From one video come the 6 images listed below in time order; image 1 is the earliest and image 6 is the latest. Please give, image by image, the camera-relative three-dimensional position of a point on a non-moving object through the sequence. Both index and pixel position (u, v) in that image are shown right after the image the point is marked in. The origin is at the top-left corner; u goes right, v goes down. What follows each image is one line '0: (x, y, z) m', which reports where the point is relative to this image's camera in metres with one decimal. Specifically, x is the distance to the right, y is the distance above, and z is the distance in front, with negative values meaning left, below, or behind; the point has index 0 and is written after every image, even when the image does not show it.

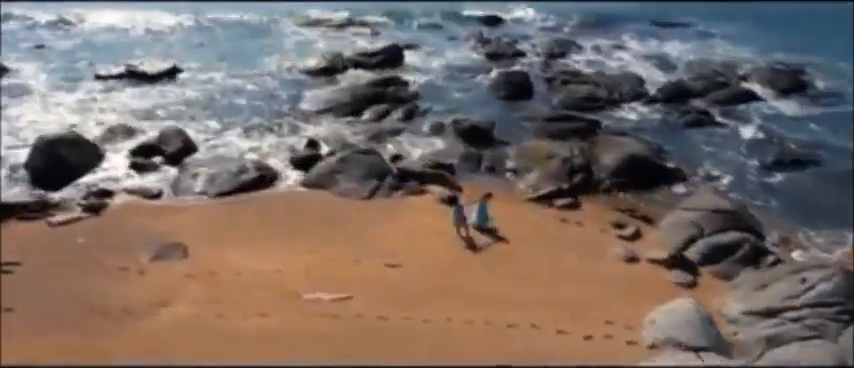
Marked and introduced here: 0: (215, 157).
0: (-5.0, +0.7, +15.4) m
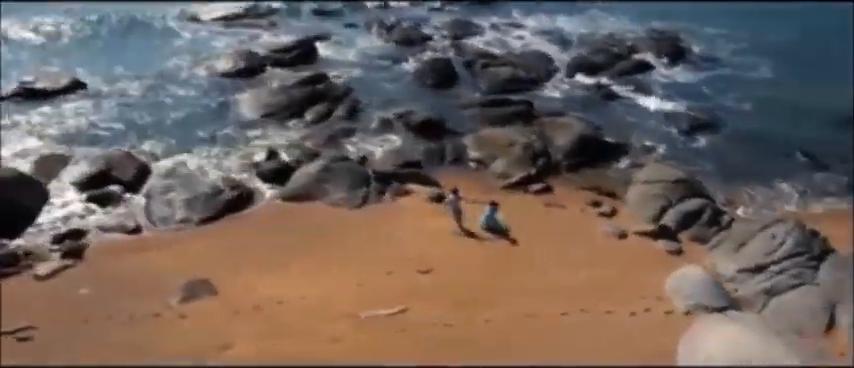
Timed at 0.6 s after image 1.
0: (-5.5, +0.1, +14.7) m
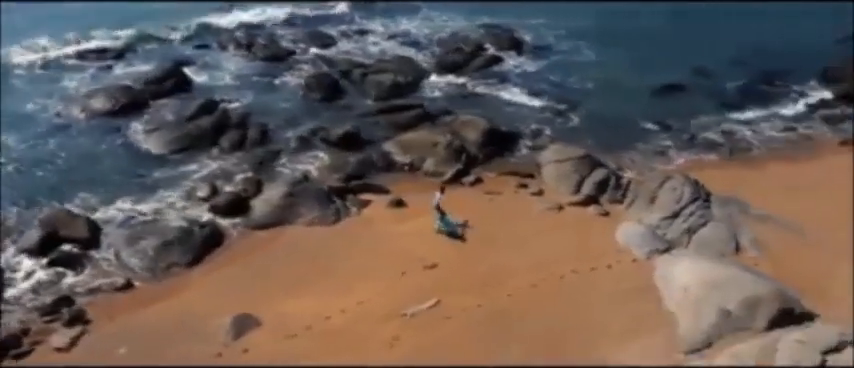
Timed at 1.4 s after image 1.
0: (-6.3, -0.9, +14.5) m
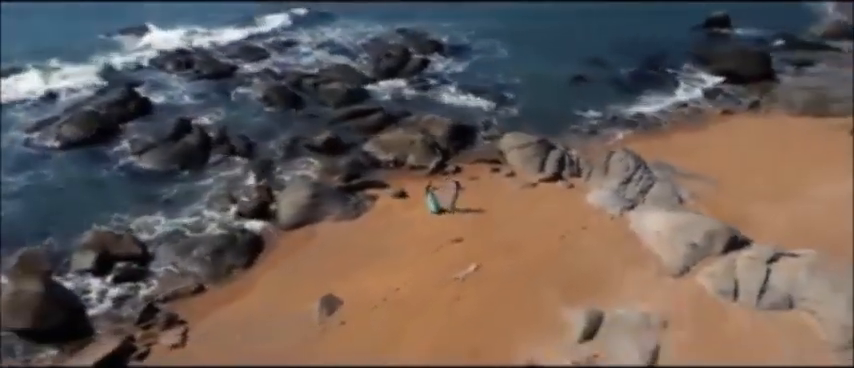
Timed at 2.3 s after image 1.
0: (-5.9, -1.3, +16.0) m
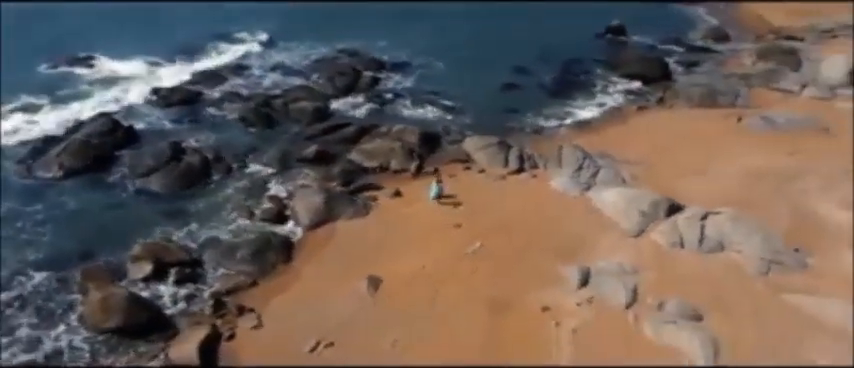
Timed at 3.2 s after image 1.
0: (-5.6, -1.7, +18.4) m
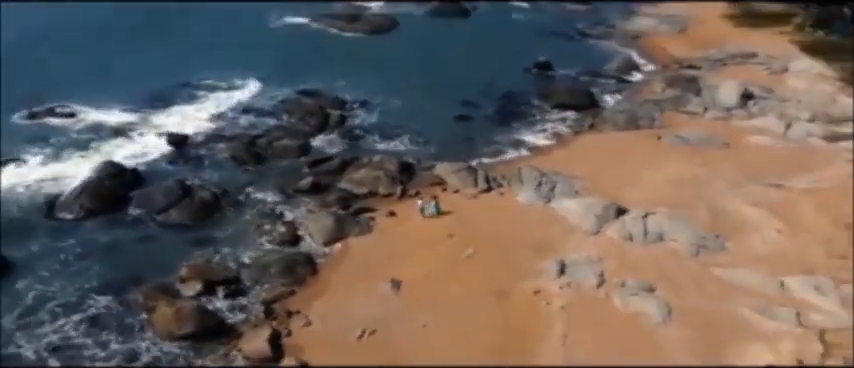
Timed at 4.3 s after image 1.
0: (-5.5, -2.6, +21.5) m
